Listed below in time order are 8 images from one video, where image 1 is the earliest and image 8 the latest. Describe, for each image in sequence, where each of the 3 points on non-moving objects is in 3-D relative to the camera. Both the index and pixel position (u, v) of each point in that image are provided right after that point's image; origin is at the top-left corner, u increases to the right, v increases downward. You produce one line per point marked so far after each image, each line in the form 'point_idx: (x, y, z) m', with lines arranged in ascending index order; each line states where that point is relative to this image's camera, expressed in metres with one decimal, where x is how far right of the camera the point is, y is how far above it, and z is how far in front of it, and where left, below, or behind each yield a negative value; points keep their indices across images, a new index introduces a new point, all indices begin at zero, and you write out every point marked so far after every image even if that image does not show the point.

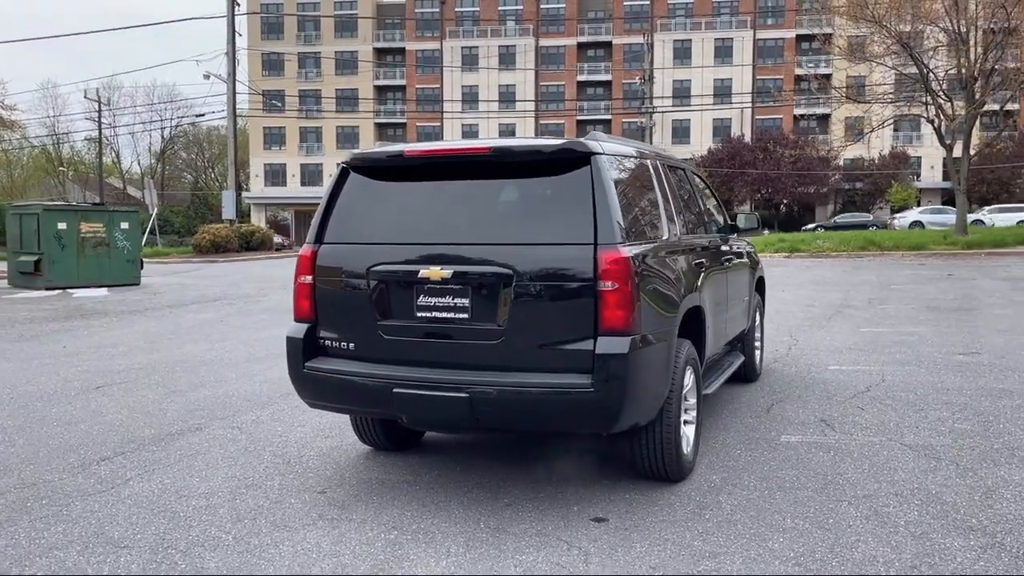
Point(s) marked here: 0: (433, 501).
0: (-0.4, -1.2, +4.7) m
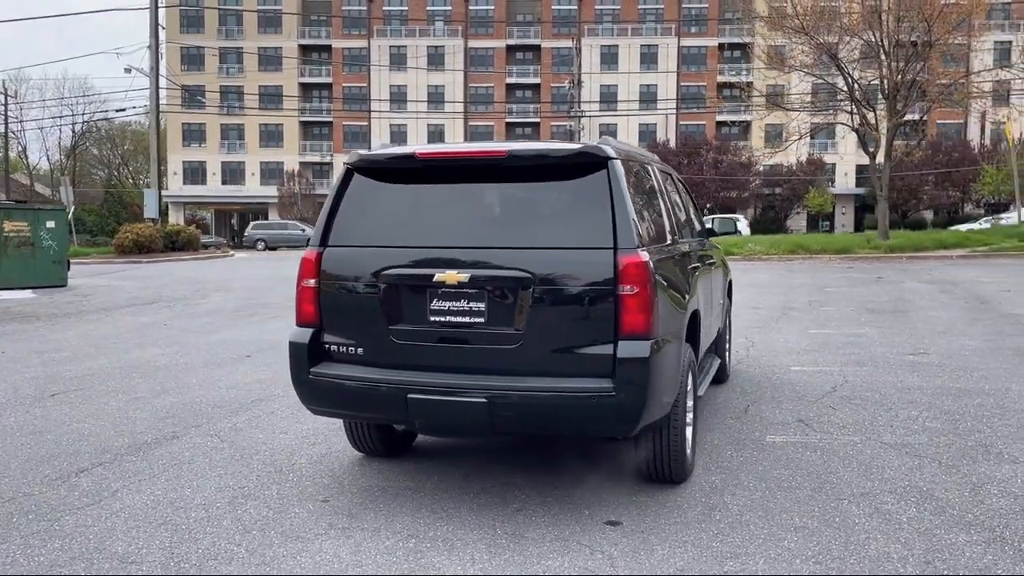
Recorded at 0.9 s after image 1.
0: (-0.4, -1.2, +4.6) m
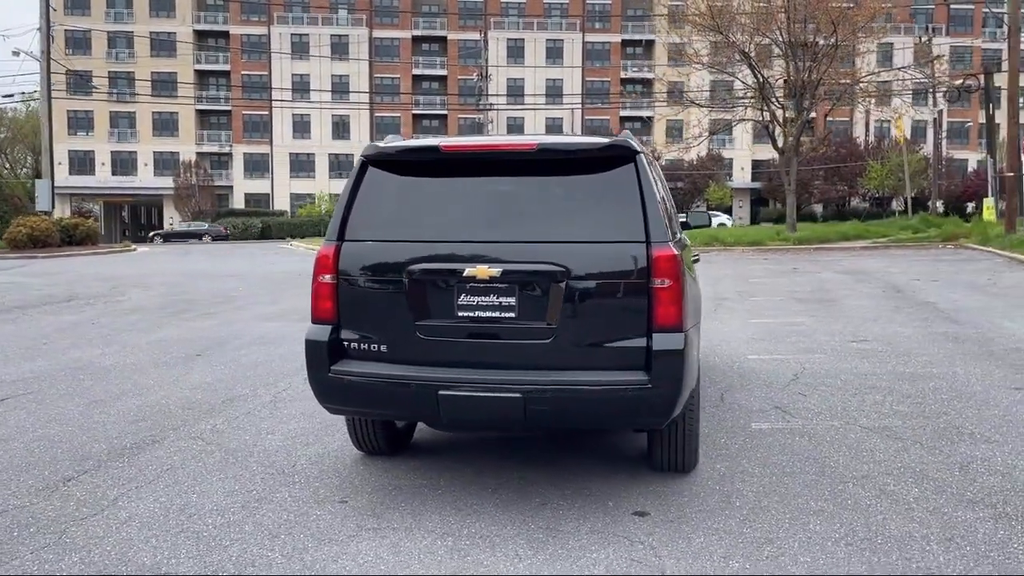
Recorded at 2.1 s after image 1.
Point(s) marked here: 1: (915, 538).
0: (-0.2, -1.1, +4.6) m
1: (+1.9, -1.2, +4.1) m
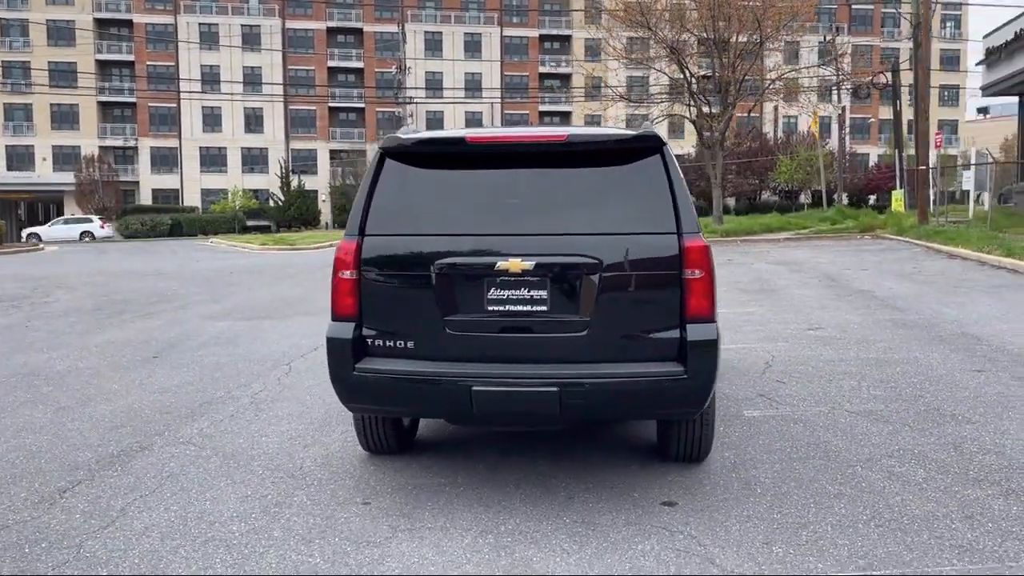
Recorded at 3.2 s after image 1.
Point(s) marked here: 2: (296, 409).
0: (-0.1, -1.1, +4.5) m
1: (+2.1, -1.1, +4.3) m
2: (-1.6, -0.9, +6.5) m
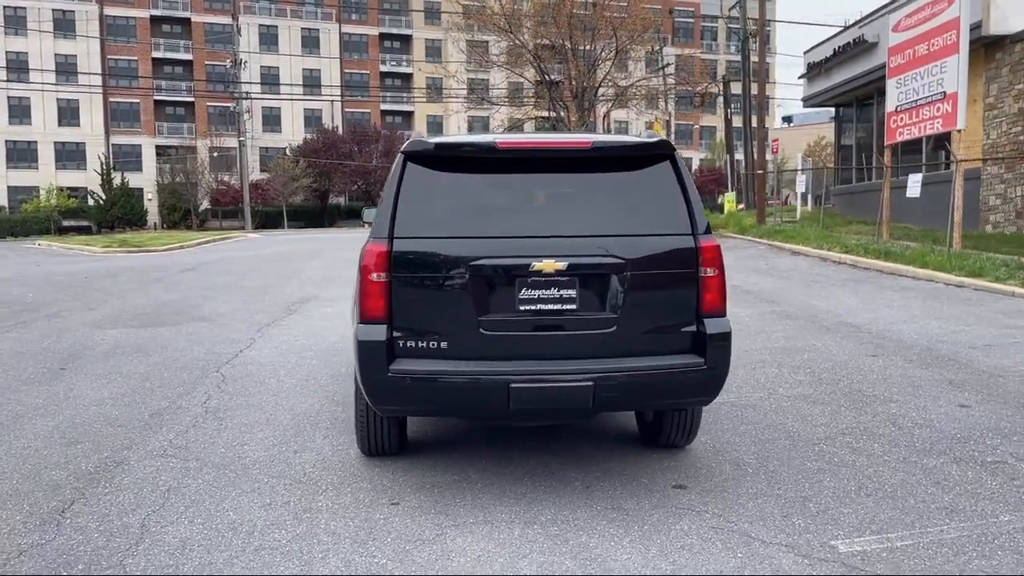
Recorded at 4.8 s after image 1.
0: (0.0, -1.1, +4.7) m
1: (+2.3, -1.1, +4.9) m
2: (-1.8, -1.0, +6.3) m
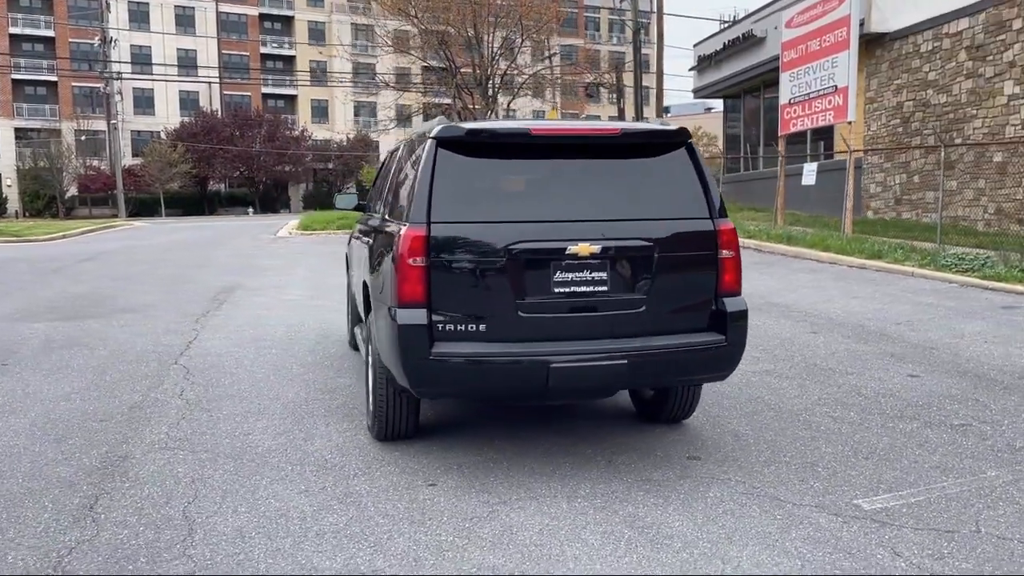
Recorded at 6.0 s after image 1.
0: (+0.2, -1.0, +4.8) m
1: (+2.4, -1.0, +5.3) m
2: (-1.9, -0.9, +6.2) m
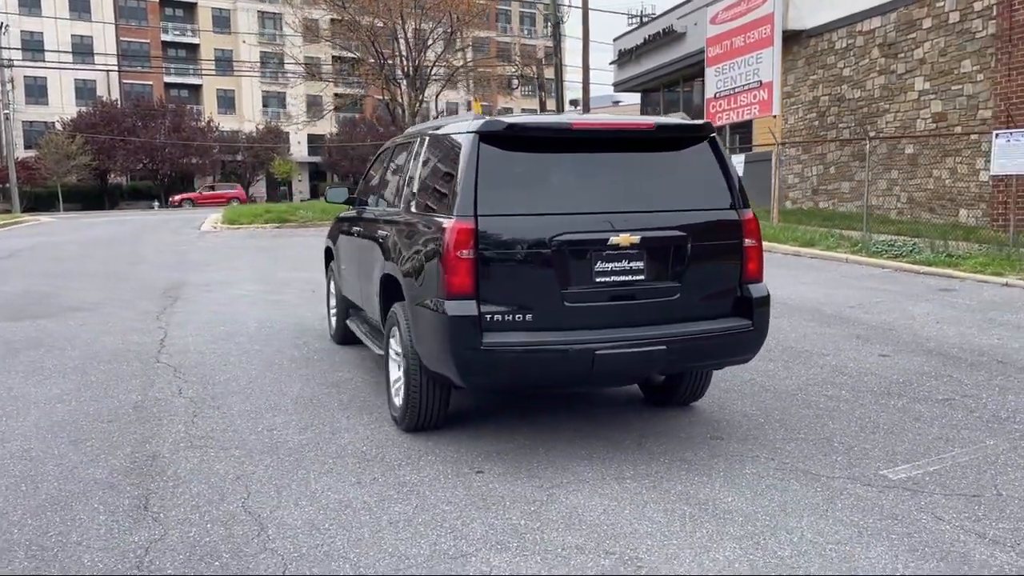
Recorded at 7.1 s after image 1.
0: (+0.4, -1.0, +5.0) m
1: (+2.5, -0.9, +5.7) m
2: (-1.8, -0.8, +6.1) m
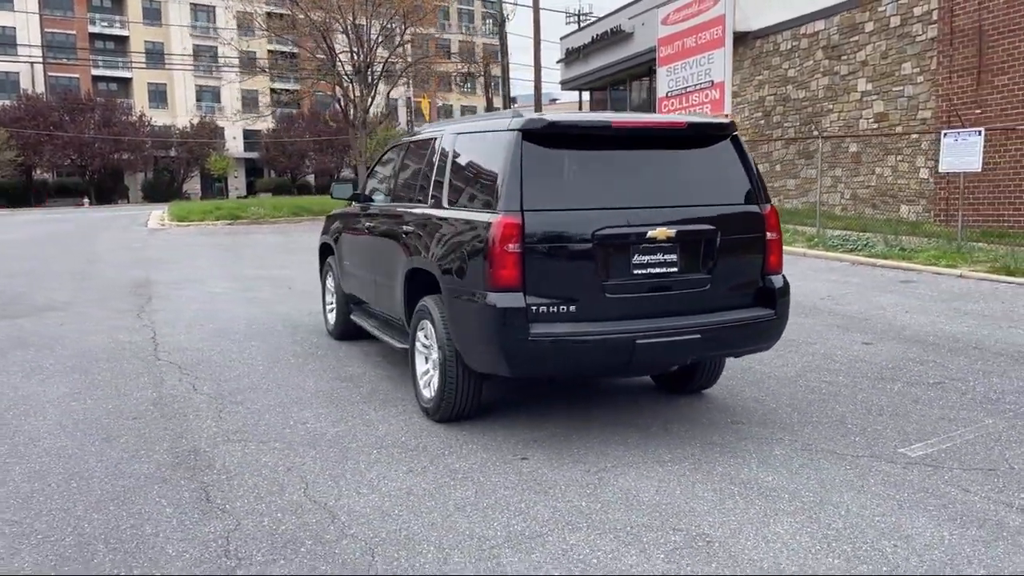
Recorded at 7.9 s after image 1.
0: (+0.6, -0.9, +5.2) m
1: (+2.7, -0.8, +6.0) m
2: (-1.6, -0.8, +6.2) m
